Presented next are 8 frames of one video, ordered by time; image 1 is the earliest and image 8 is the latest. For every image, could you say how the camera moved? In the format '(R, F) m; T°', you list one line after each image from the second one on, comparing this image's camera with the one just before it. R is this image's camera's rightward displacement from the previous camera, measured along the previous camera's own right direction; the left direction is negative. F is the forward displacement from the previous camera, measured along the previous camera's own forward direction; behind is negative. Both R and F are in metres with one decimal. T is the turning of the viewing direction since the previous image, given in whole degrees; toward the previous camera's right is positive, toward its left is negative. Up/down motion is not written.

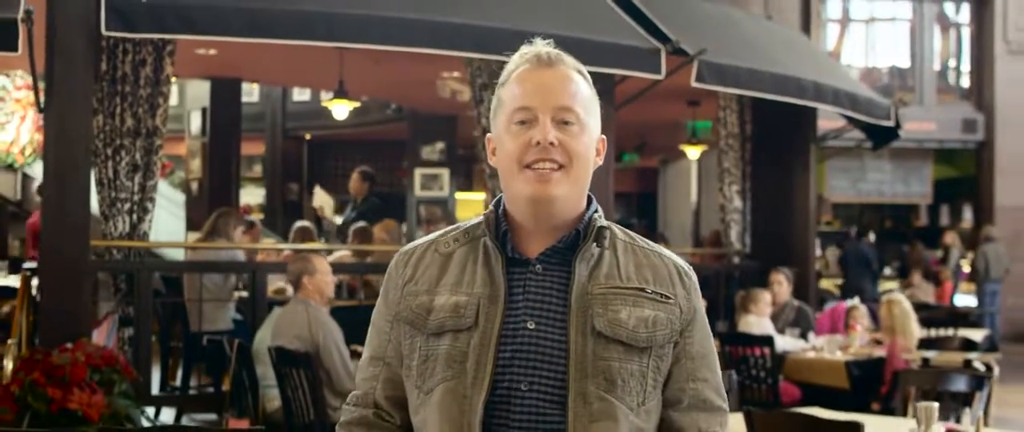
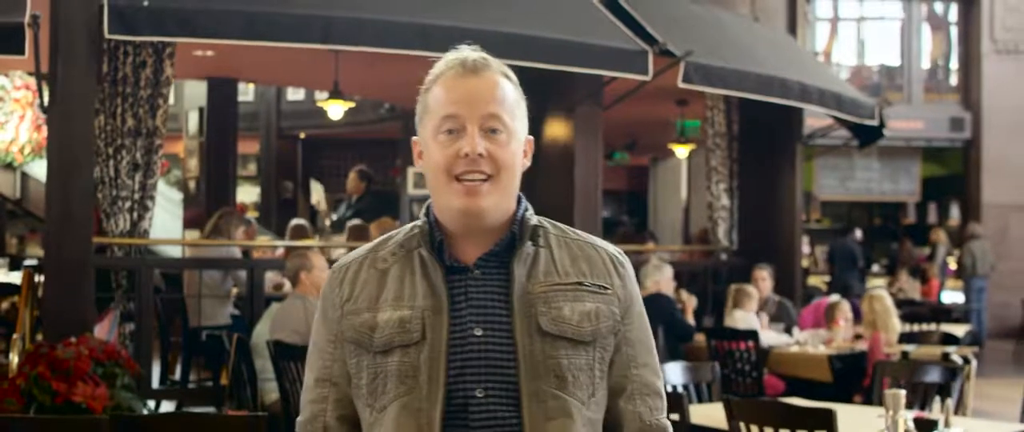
(0.0, -0.2) m; 0°
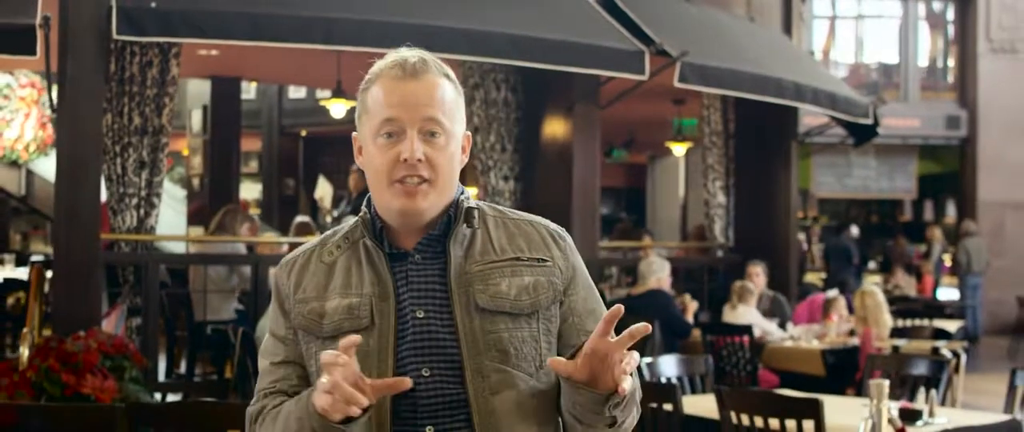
(0.0, -0.2) m; 0°
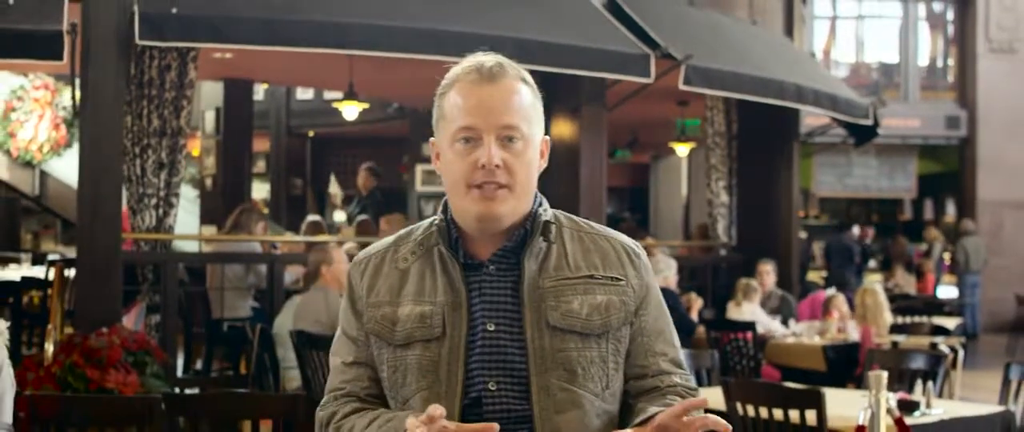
(-0.1, -0.2) m; 0°
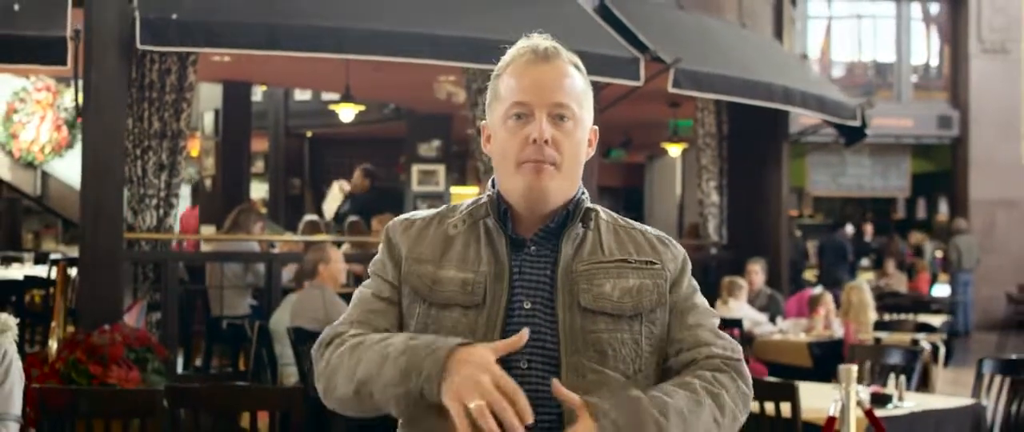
(0.0, -0.2) m; 0°
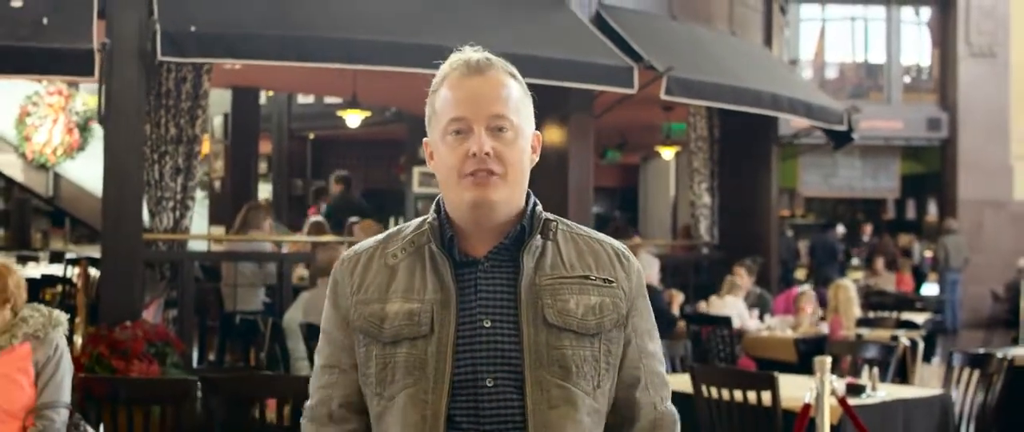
(0.0, -0.5) m; 0°
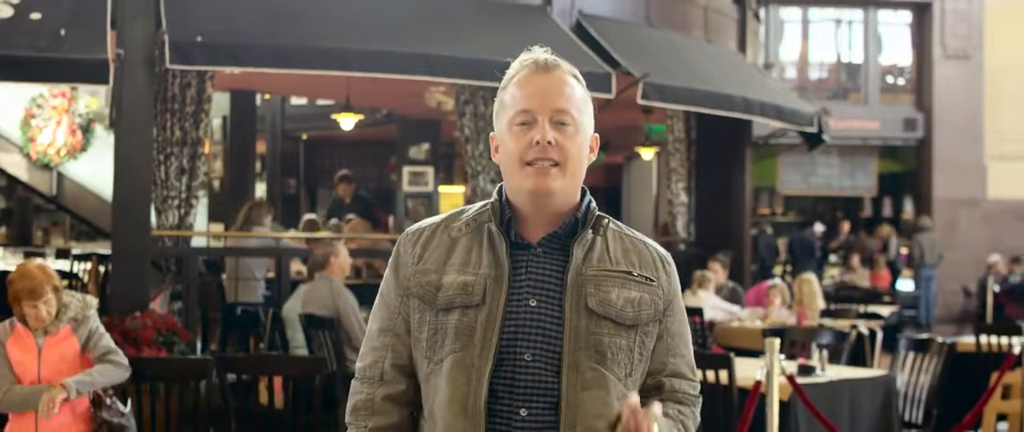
(0.0, -0.7) m; 0°
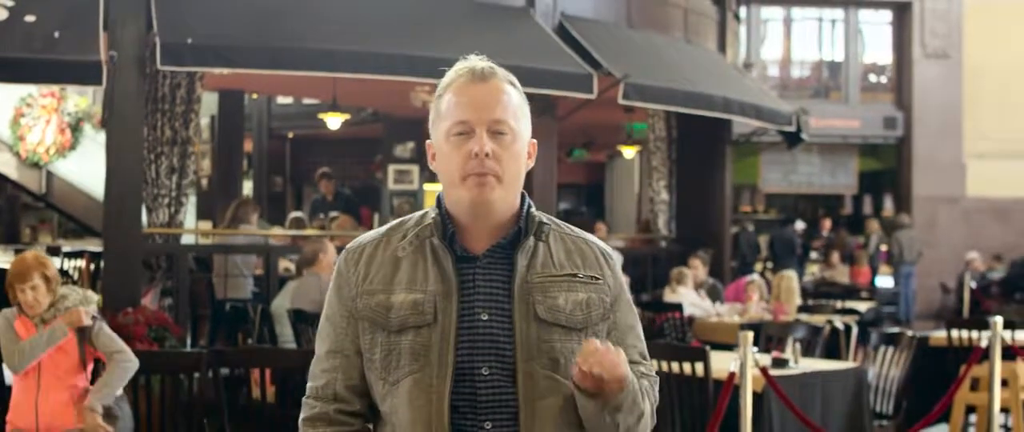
(0.0, -0.2) m; +1°
